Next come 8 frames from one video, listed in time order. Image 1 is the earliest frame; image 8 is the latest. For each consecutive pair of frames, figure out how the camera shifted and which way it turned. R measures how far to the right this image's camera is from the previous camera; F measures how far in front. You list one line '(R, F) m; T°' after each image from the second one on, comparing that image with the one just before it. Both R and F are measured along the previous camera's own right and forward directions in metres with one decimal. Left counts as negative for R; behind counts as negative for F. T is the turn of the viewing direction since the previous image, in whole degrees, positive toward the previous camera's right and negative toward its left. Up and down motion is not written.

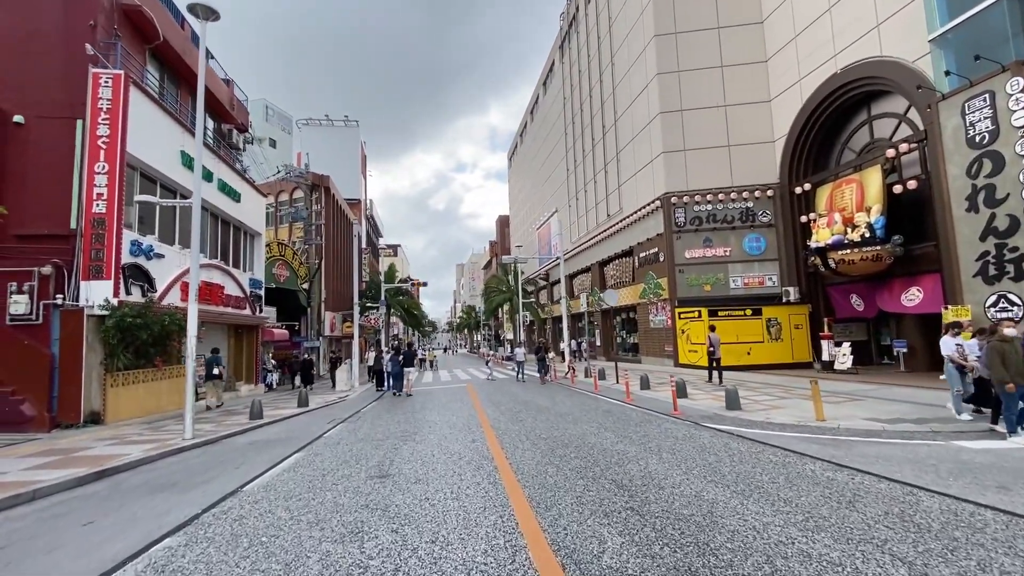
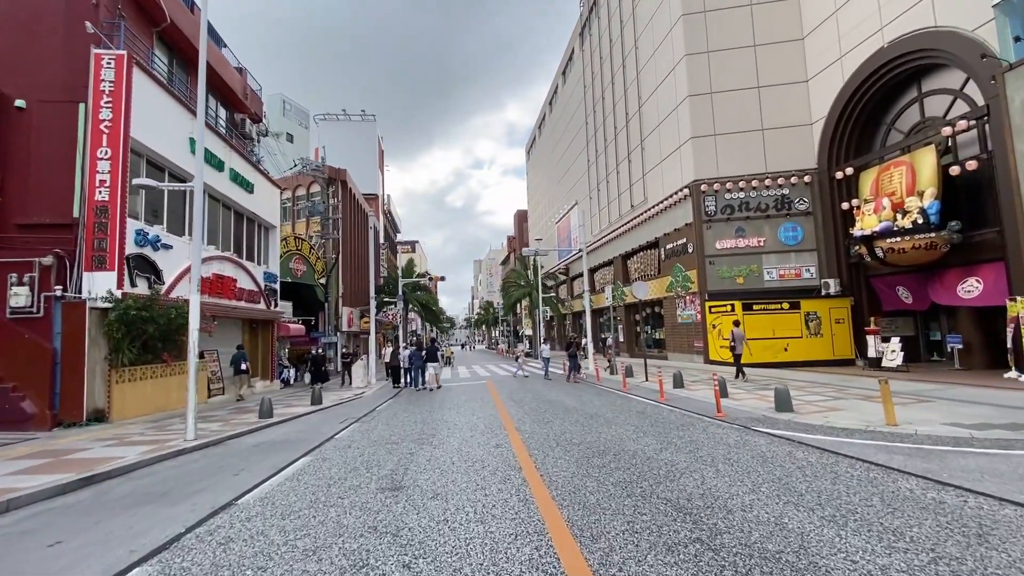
(-0.2, +1.1) m; -2°
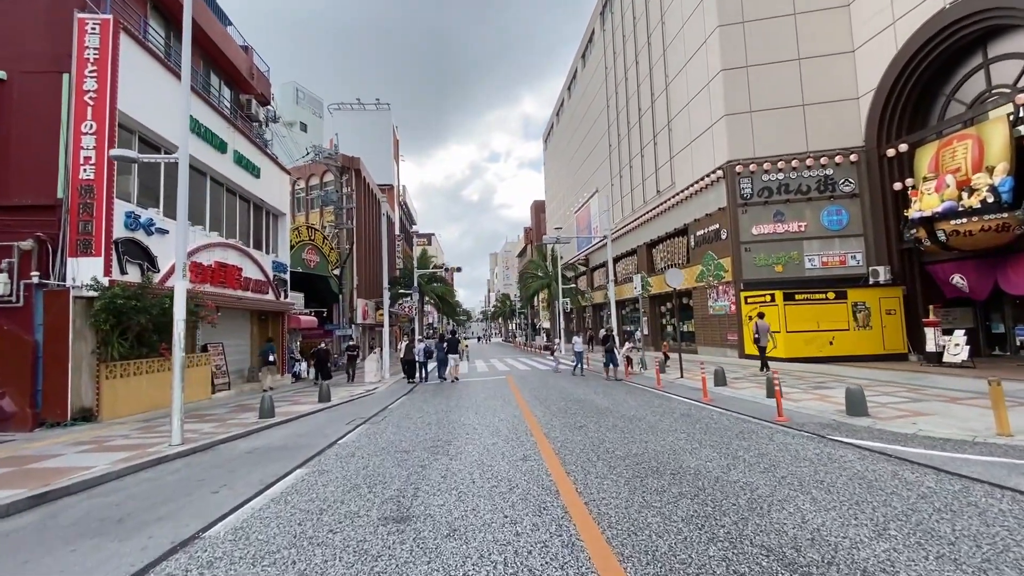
(-0.2, +1.5) m; -2°
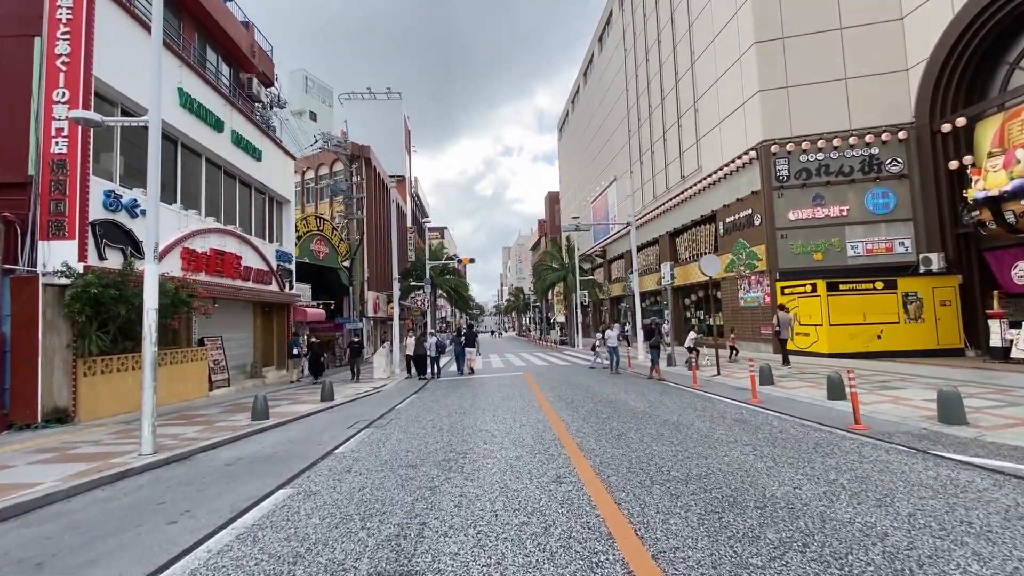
(-0.2, +1.5) m; -2°
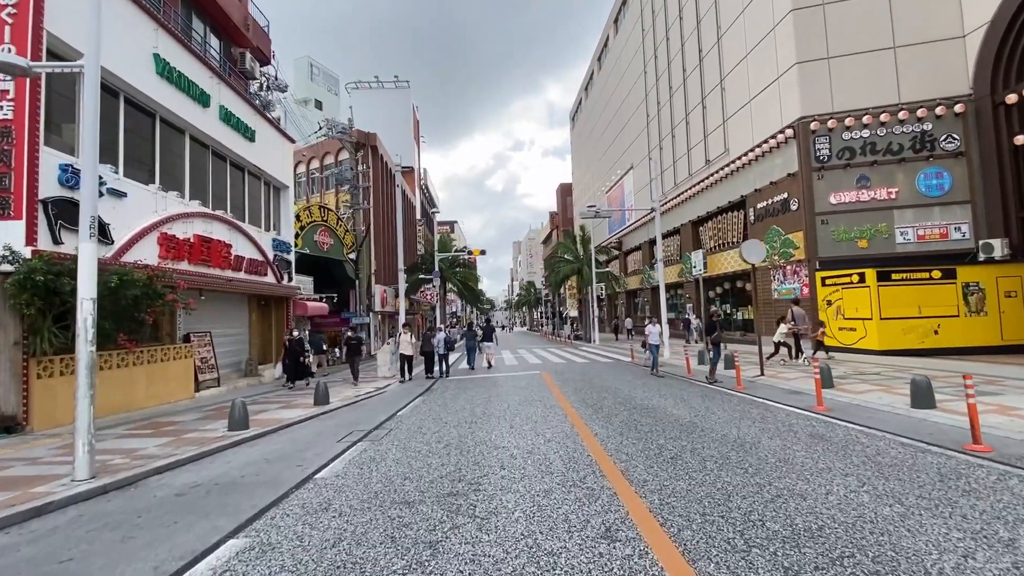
(-0.2, +1.7) m; -1°
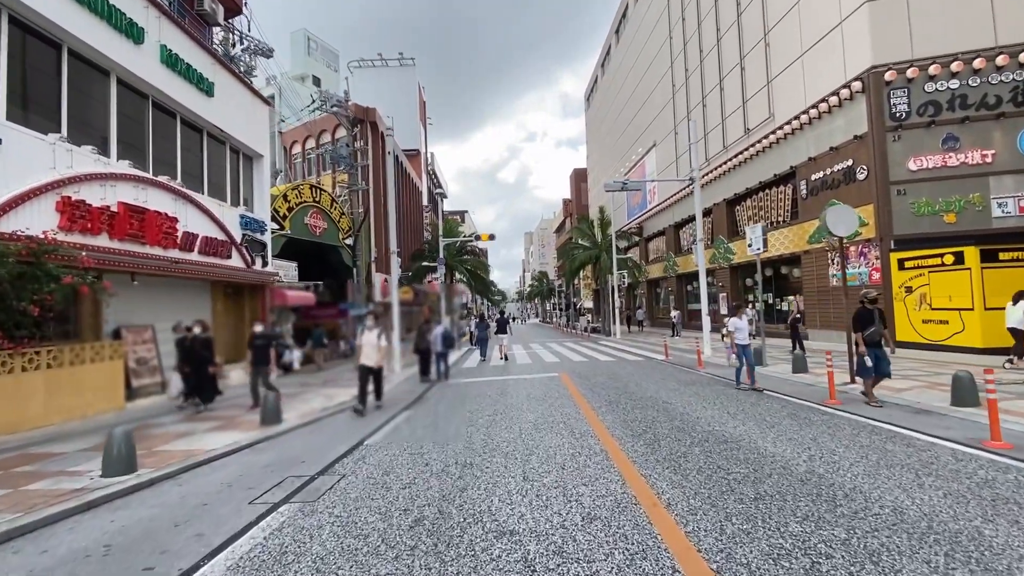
(0.0, +3.2) m; -1°
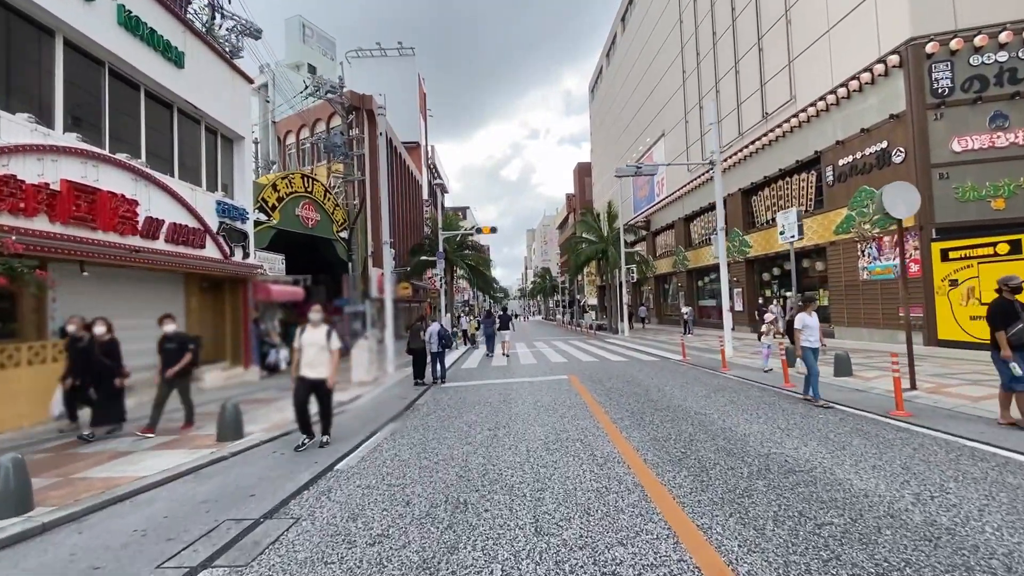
(0.0, +1.5) m; 0°
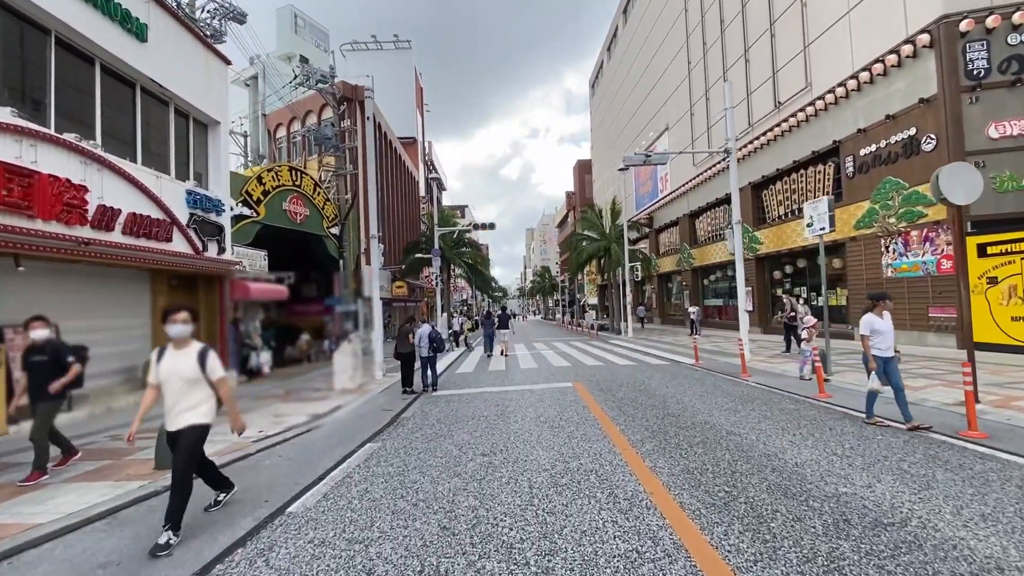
(0.0, +1.3) m; 0°
